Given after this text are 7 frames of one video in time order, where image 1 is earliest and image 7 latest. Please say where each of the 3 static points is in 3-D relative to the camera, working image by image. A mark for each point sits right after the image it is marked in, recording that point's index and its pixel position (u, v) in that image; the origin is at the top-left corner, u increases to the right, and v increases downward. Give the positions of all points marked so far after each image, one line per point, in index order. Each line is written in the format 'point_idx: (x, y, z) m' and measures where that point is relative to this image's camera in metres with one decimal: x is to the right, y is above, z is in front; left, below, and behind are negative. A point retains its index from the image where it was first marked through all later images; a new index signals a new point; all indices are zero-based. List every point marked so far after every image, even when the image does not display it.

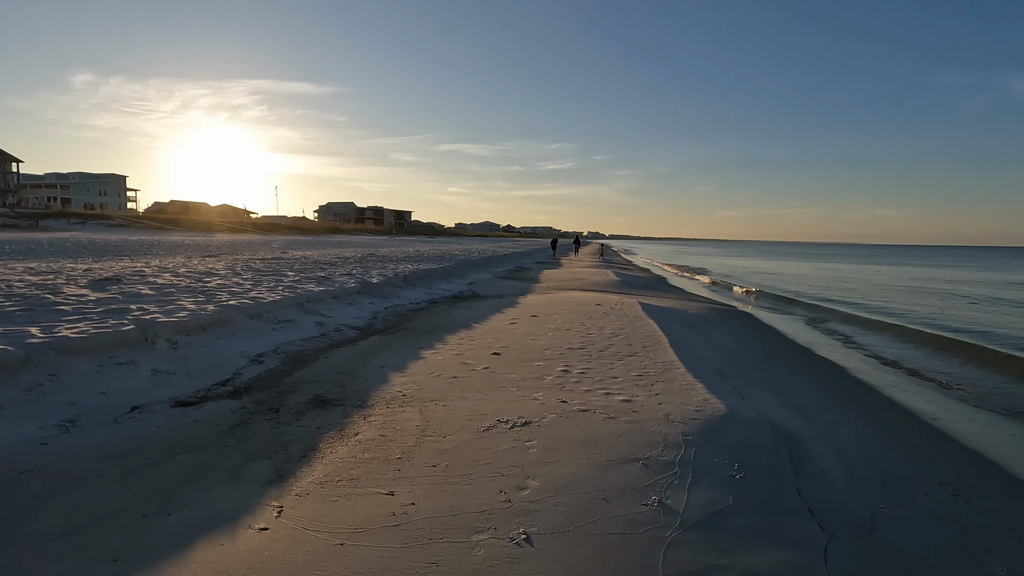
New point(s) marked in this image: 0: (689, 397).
0: (+1.8, -1.1, +5.6) m
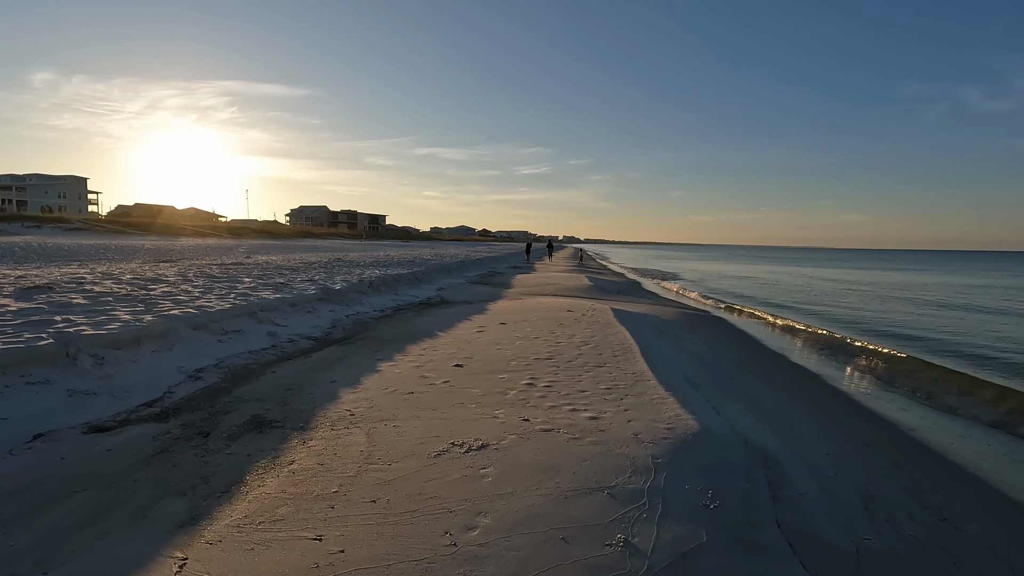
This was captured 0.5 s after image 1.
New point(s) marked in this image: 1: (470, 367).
0: (+1.4, -1.2, +5.3) m
1: (-0.6, -1.1, +7.3) m
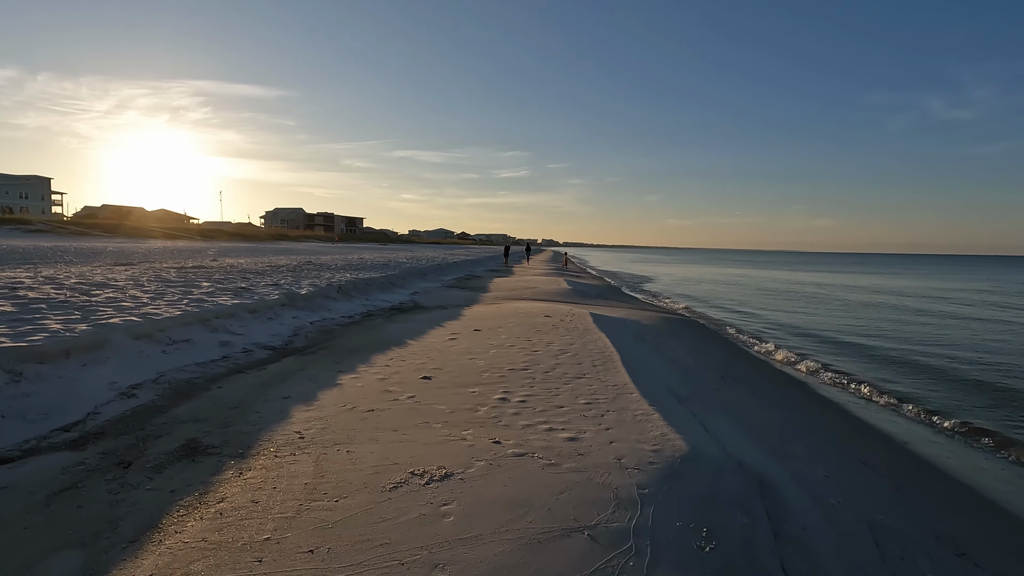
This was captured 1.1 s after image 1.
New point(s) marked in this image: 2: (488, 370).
0: (+1.2, -1.3, +4.8) m
1: (-0.9, -1.1, +6.8) m
2: (-0.3, -1.1, +7.2) m
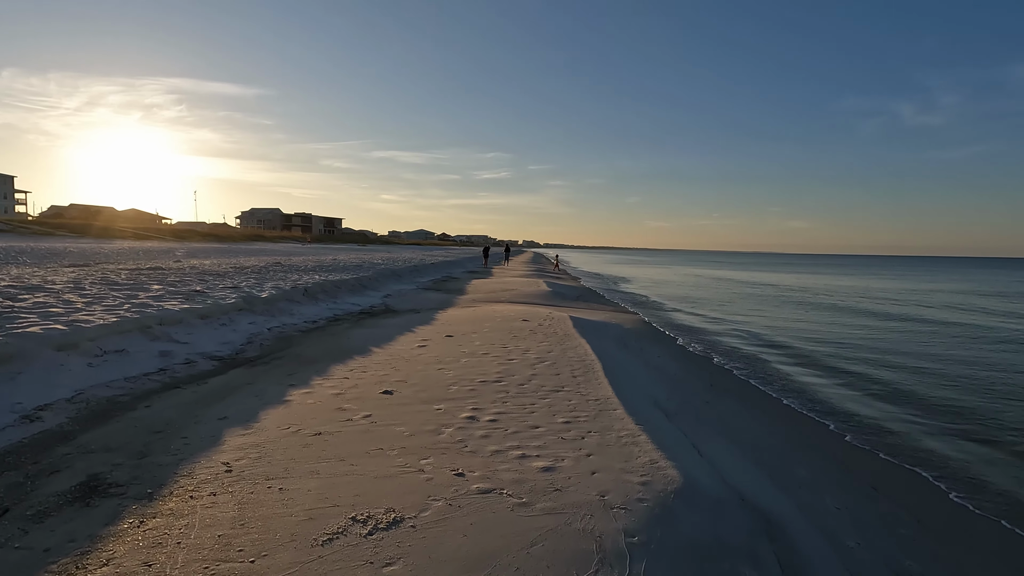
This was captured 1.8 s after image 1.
0: (+0.9, -1.3, +4.2) m
1: (-1.3, -1.2, +6.1) m
2: (-0.7, -1.1, +6.6) m
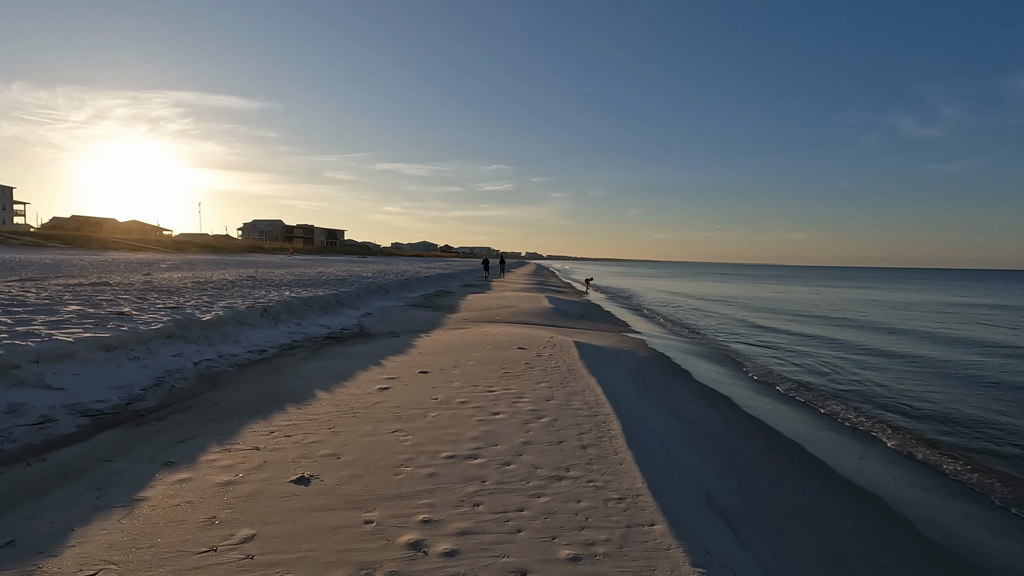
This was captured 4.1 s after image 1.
0: (+0.7, -1.5, +2.1) m
1: (-1.4, -1.5, +4.0) m
2: (-0.8, -1.4, +4.5) m
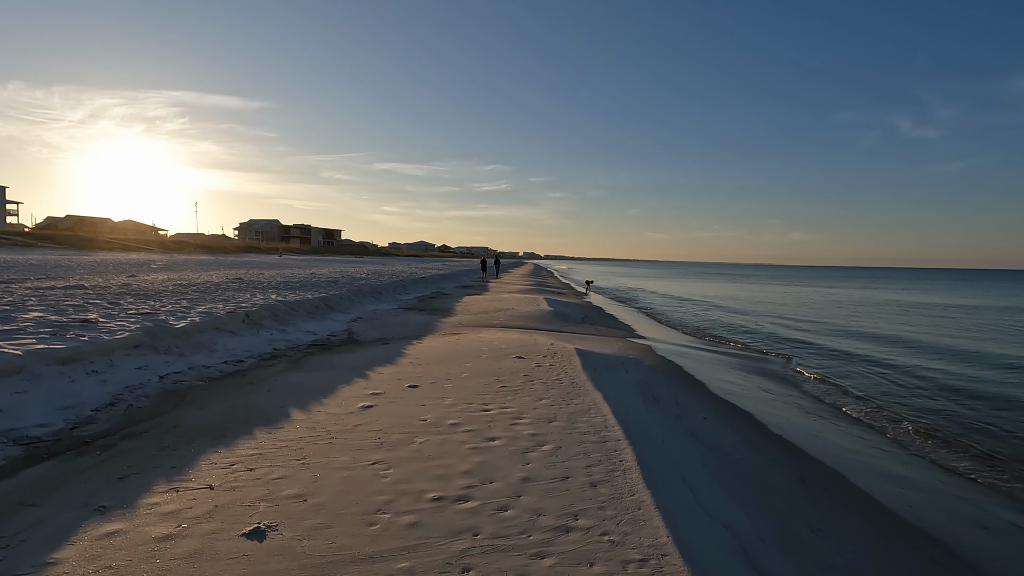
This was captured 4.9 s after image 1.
0: (+0.7, -1.6, +1.4) m
1: (-1.4, -1.5, +3.3) m
2: (-0.8, -1.5, +3.8) m
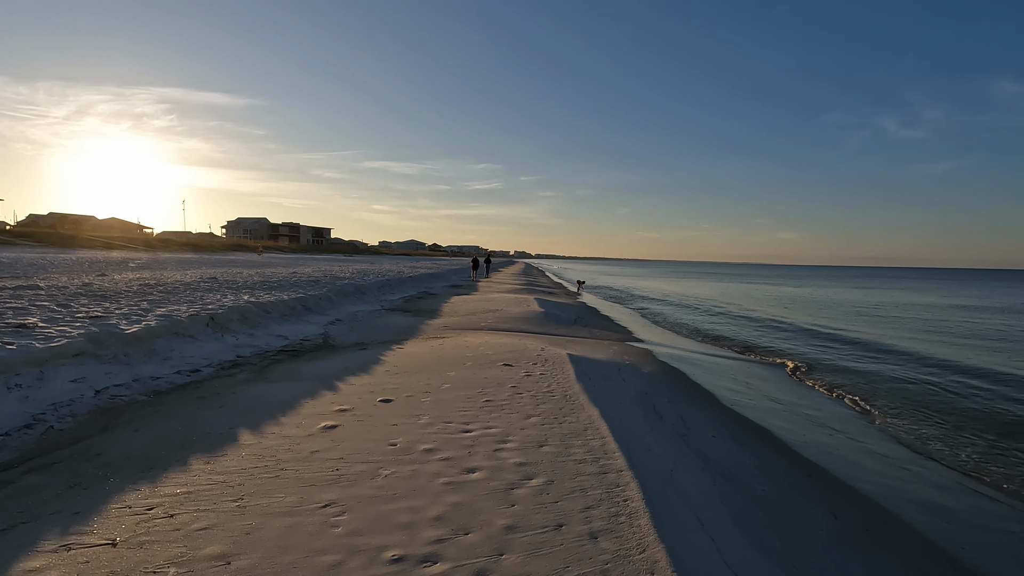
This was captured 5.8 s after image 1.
0: (+0.7, -1.7, +0.6) m
1: (-1.5, -1.6, +2.5) m
2: (-0.9, -1.5, +3.0) m
